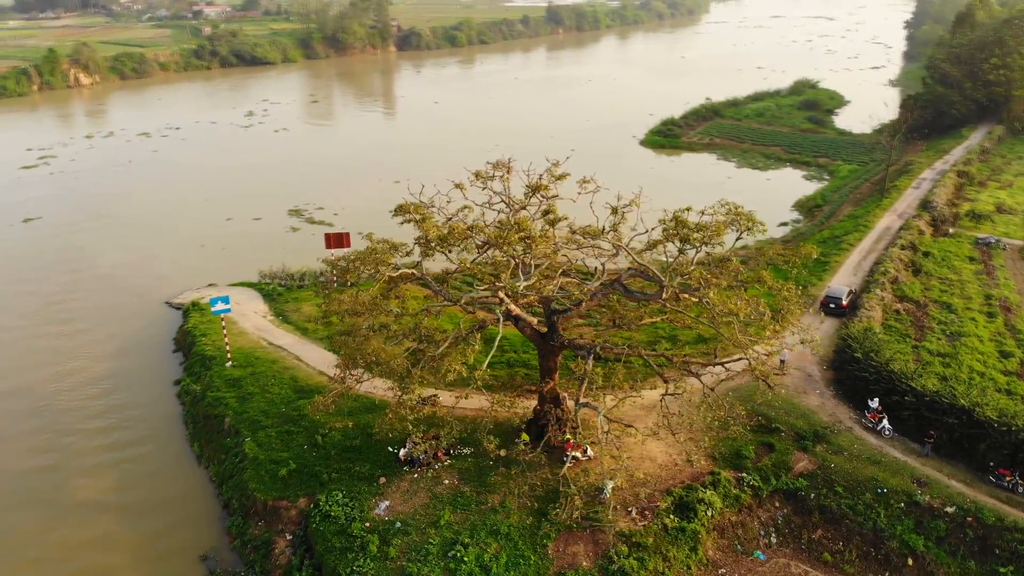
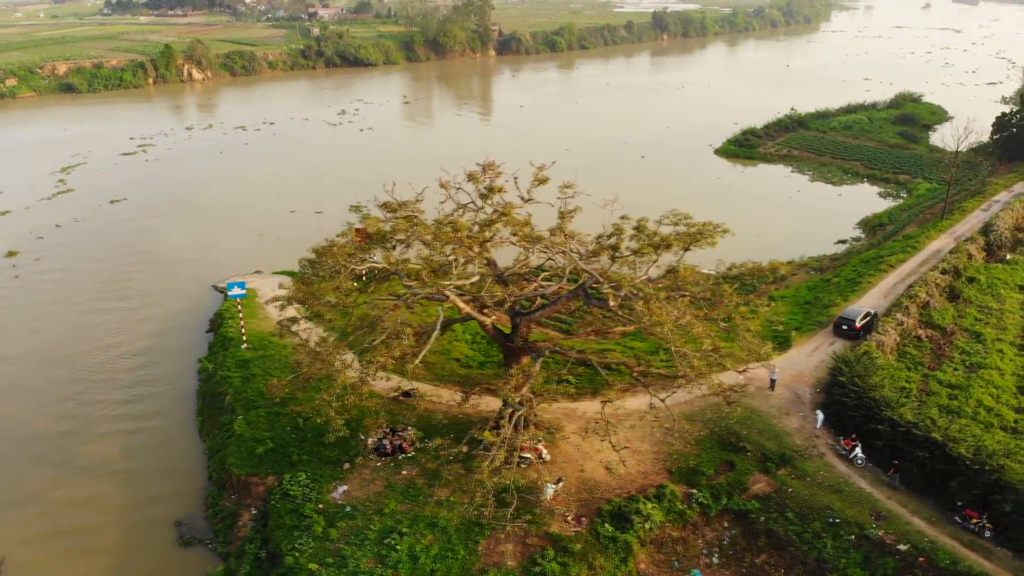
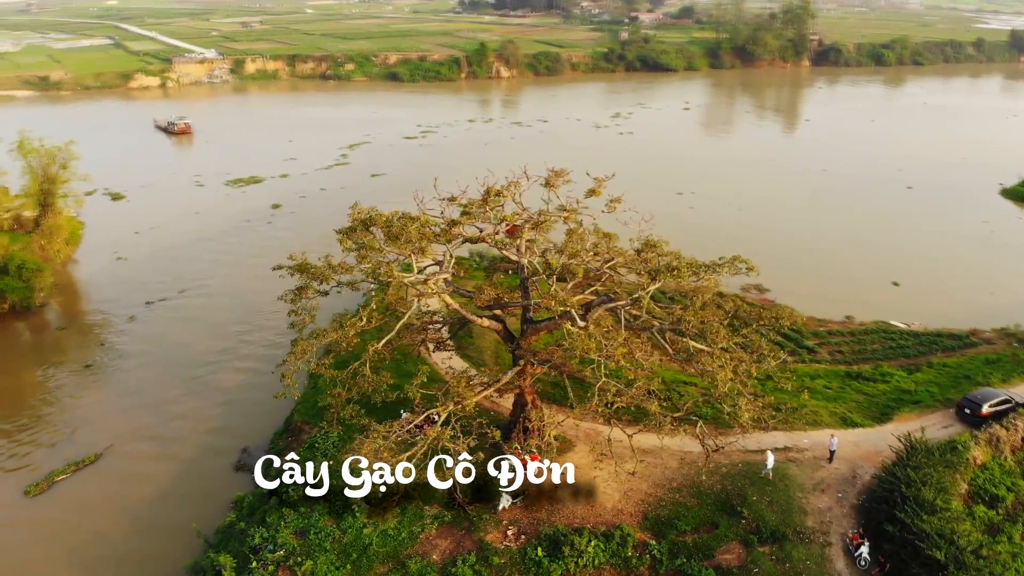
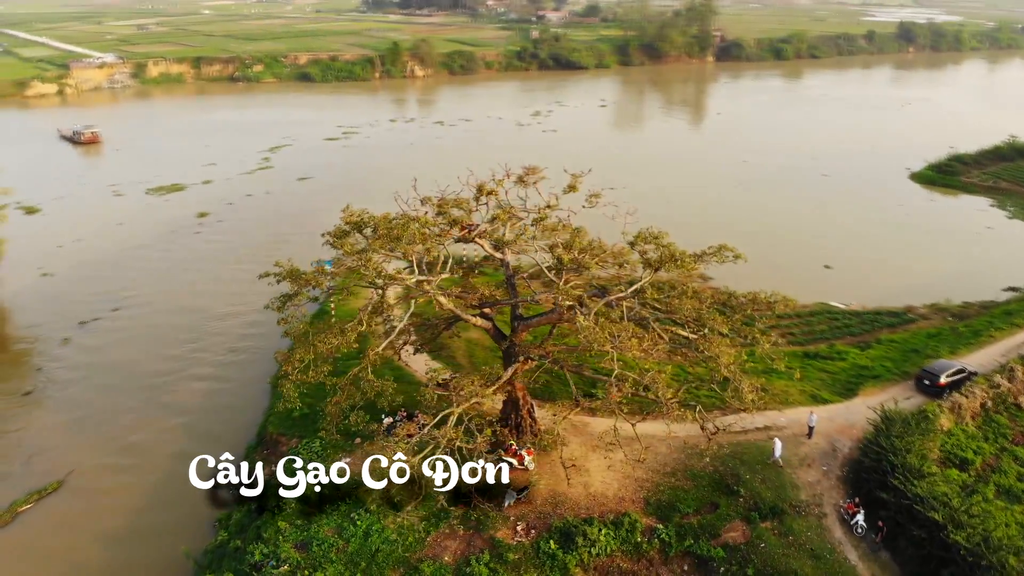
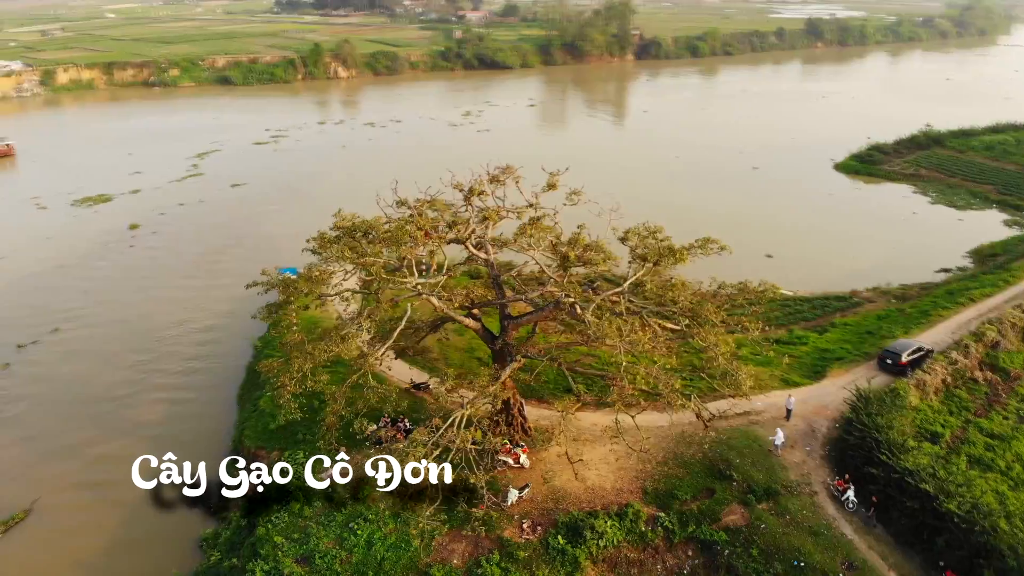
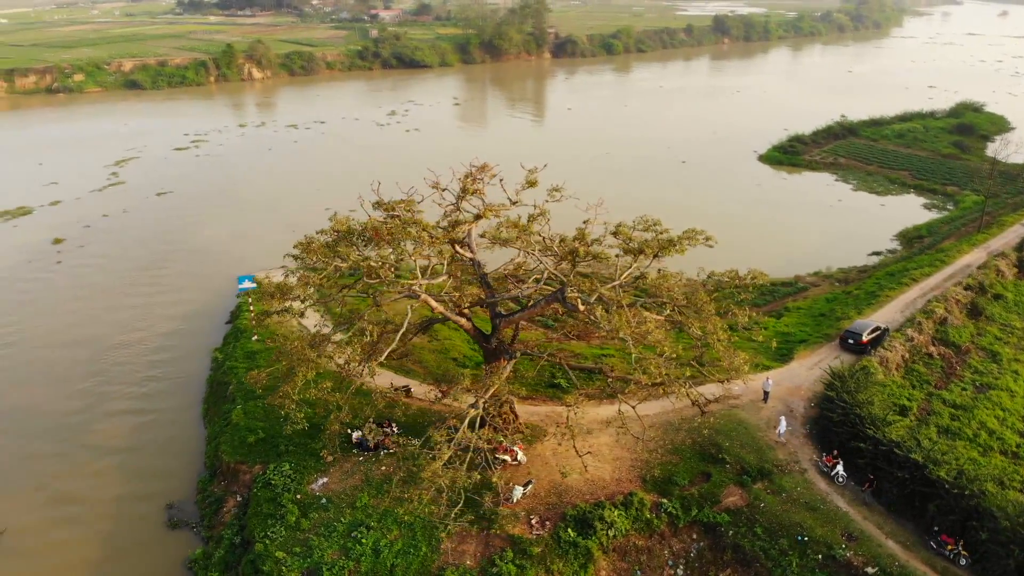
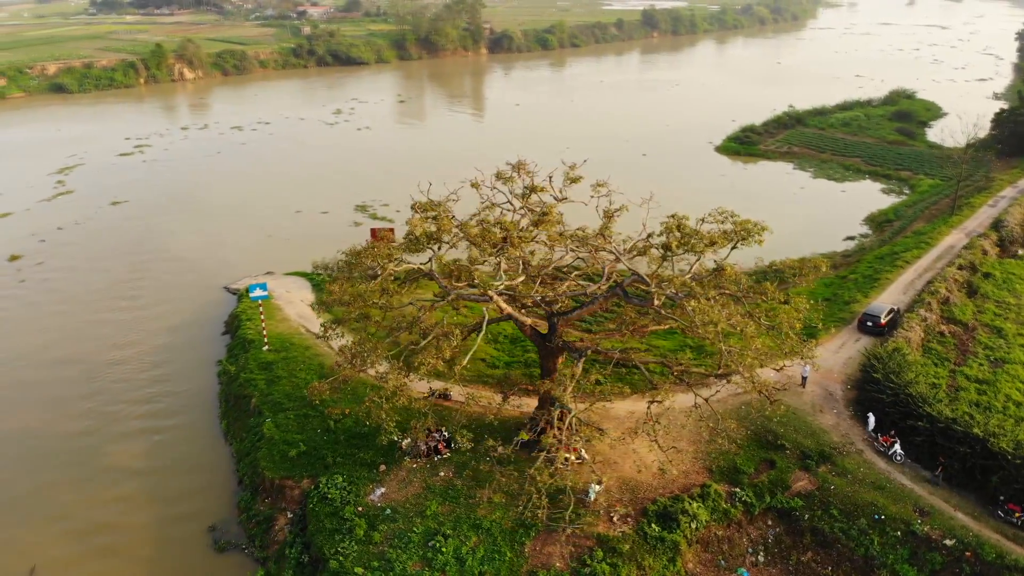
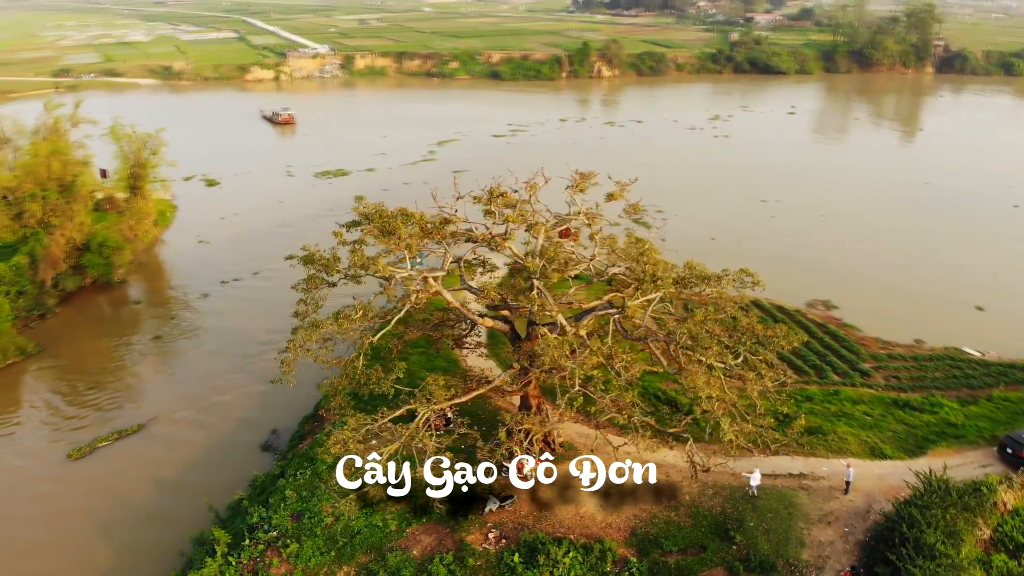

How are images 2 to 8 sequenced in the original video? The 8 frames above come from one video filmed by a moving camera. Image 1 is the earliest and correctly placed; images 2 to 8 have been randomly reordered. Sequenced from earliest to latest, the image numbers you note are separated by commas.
7, 2, 6, 5, 4, 3, 8
